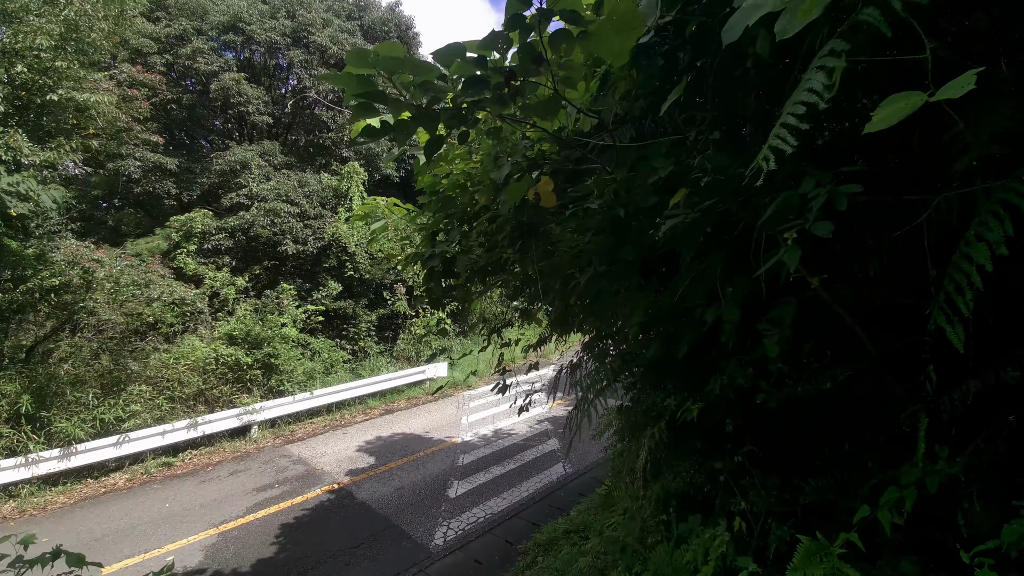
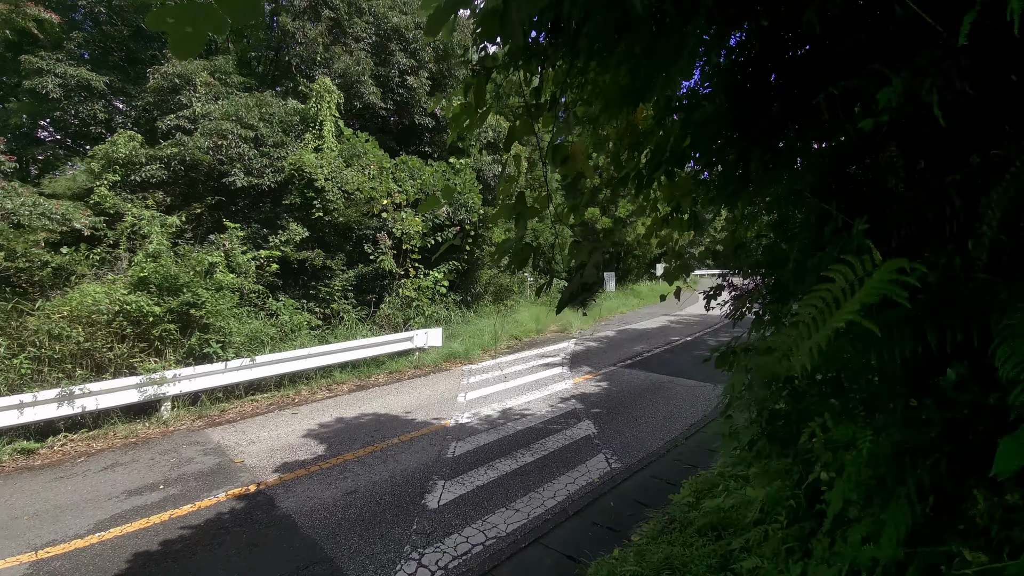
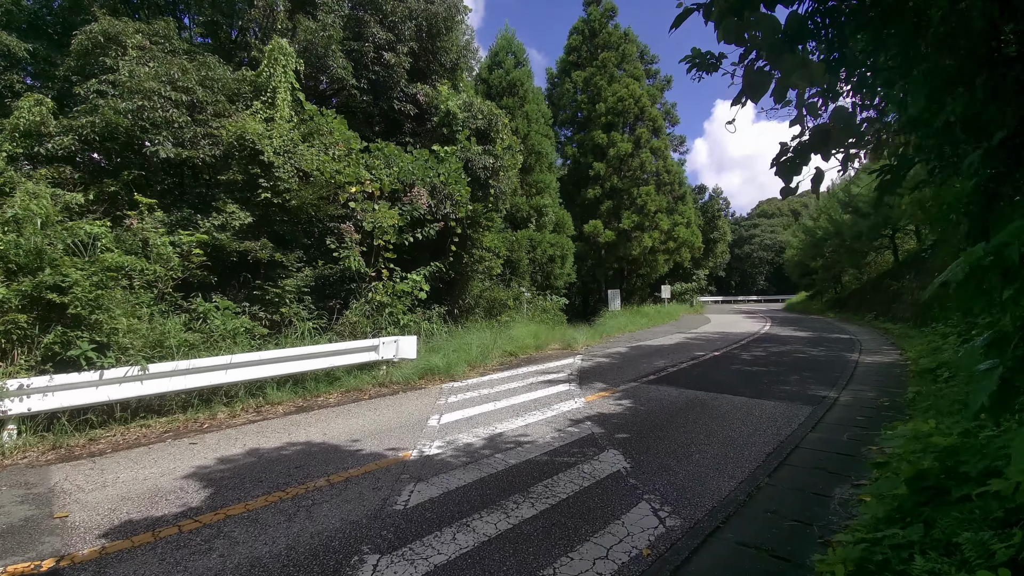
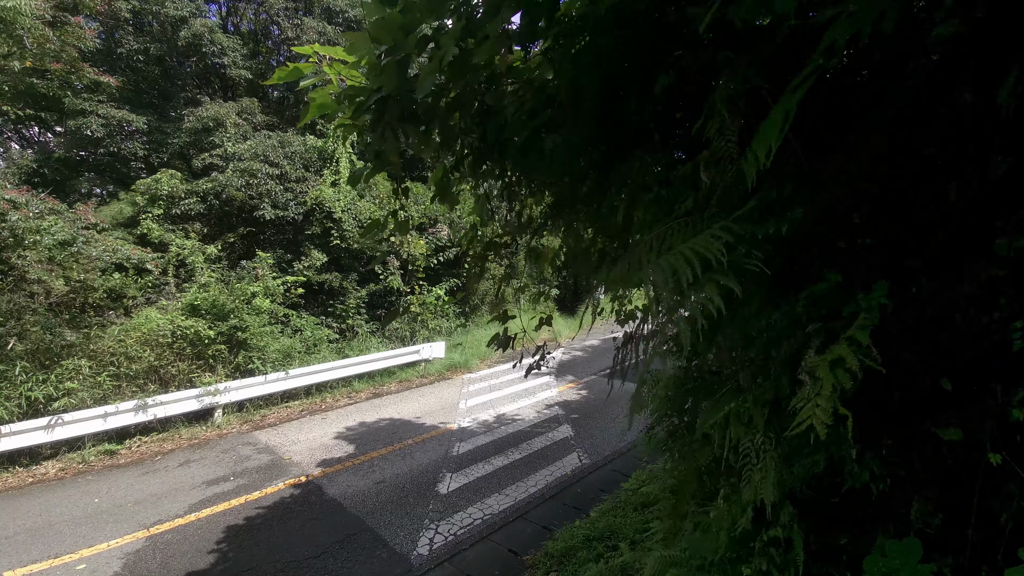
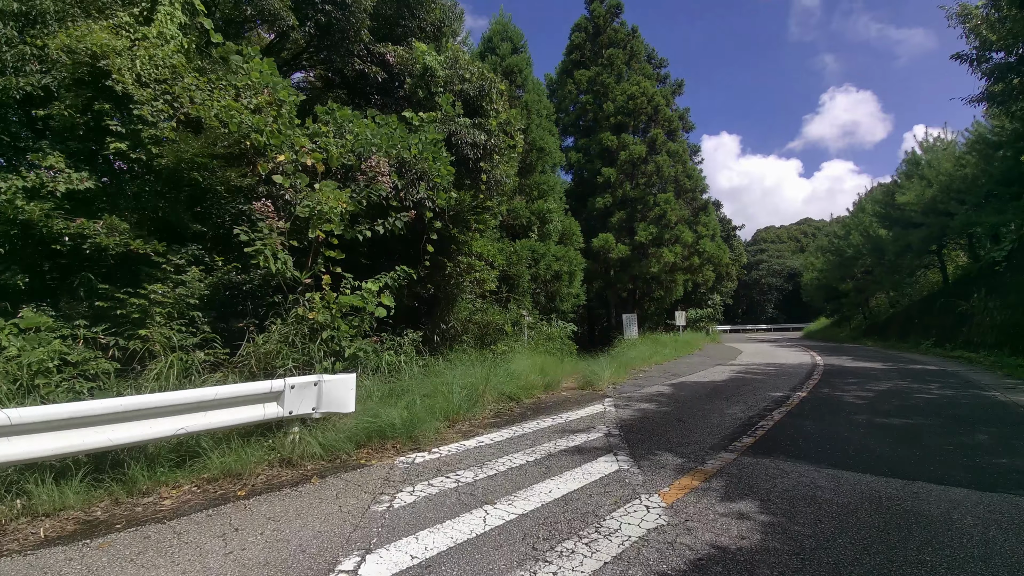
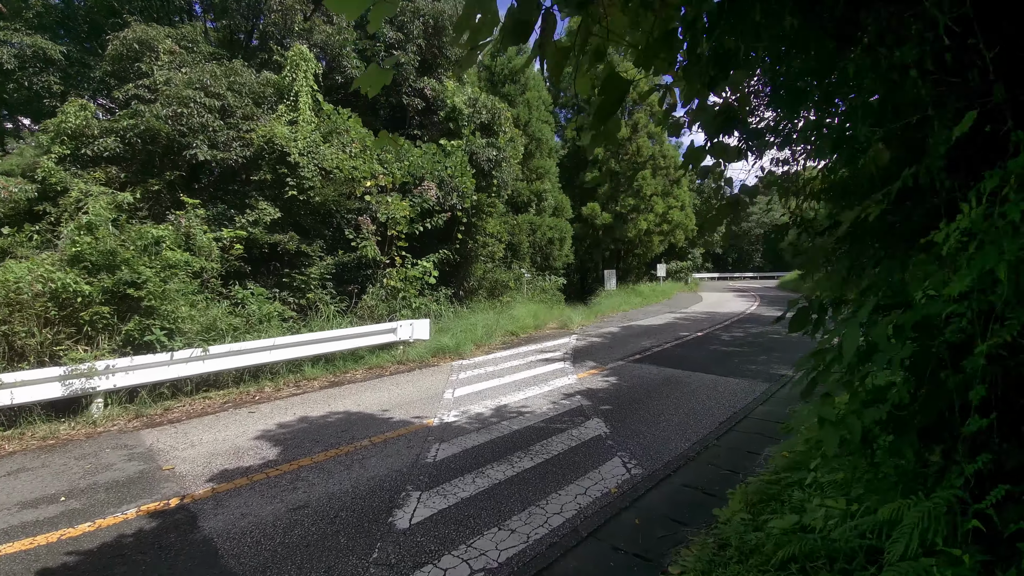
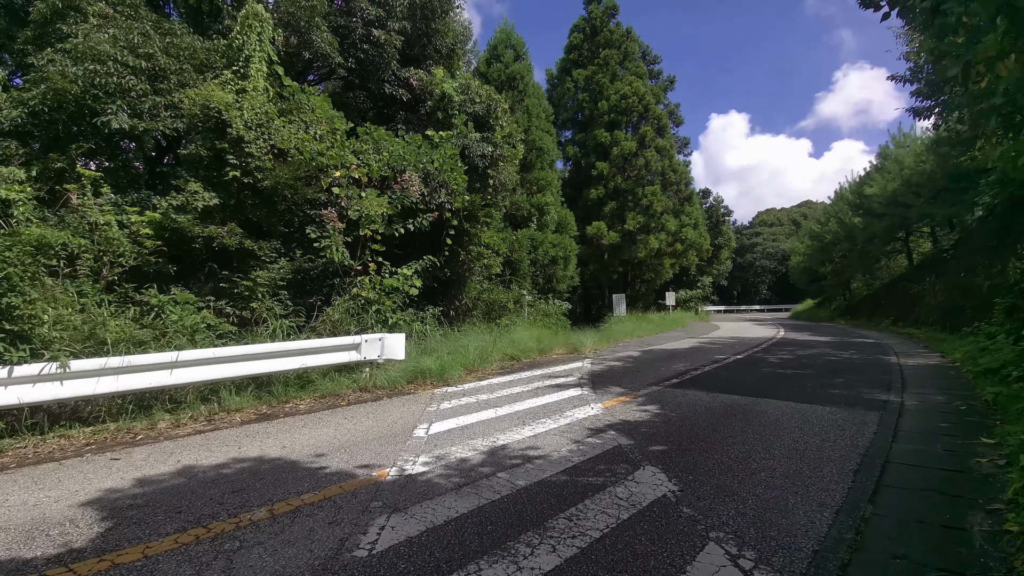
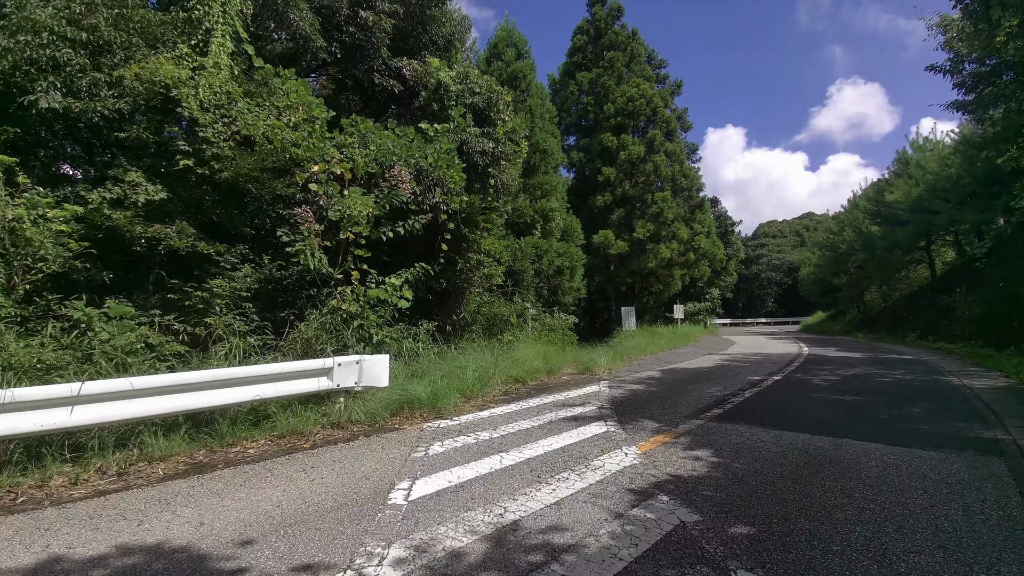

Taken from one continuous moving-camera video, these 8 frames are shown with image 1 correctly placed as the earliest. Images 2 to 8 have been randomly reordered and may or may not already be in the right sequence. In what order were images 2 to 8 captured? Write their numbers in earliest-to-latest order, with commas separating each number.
4, 2, 6, 3, 7, 8, 5
